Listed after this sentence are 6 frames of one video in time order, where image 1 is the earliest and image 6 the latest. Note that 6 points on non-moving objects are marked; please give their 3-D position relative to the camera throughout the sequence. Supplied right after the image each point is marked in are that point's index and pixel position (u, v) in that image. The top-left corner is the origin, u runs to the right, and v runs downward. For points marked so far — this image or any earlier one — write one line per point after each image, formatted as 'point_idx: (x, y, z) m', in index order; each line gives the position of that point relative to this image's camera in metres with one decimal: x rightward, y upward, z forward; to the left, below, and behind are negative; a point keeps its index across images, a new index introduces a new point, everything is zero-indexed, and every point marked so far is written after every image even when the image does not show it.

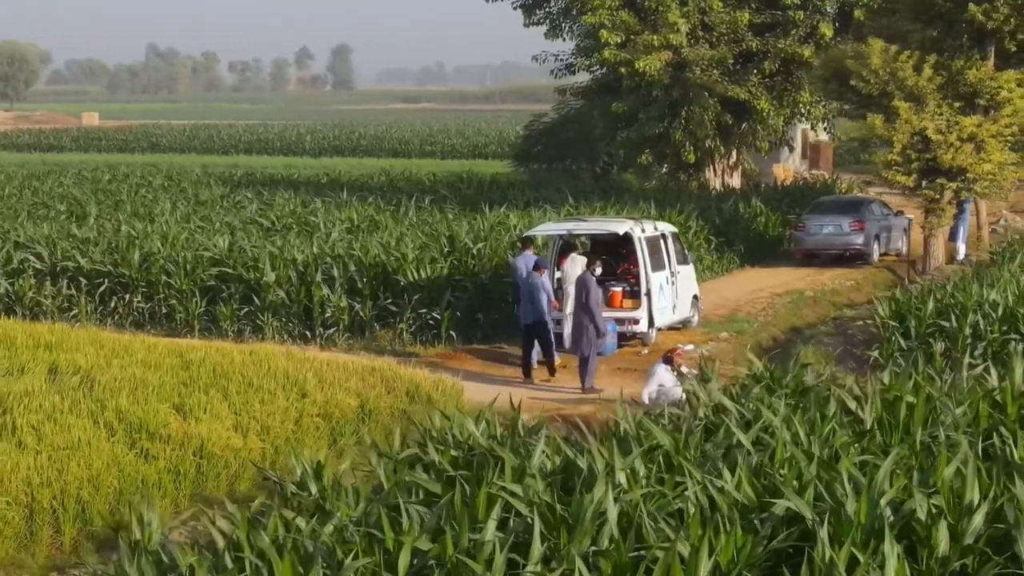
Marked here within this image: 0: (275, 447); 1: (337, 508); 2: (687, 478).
0: (-1.6, -1.1, +8.6) m
1: (-0.6, -0.8, +4.9) m
2: (+0.7, -0.7, +4.6) m
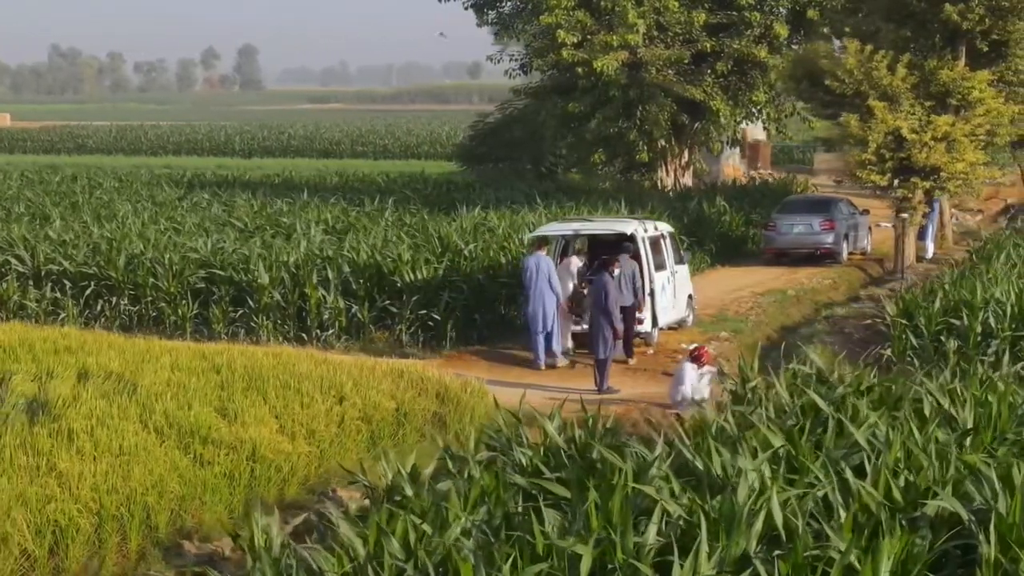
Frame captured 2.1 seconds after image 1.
0: (-1.3, -1.1, +8.5) m
1: (-0.2, -0.8, +4.8) m
2: (+1.1, -0.7, +4.6) m
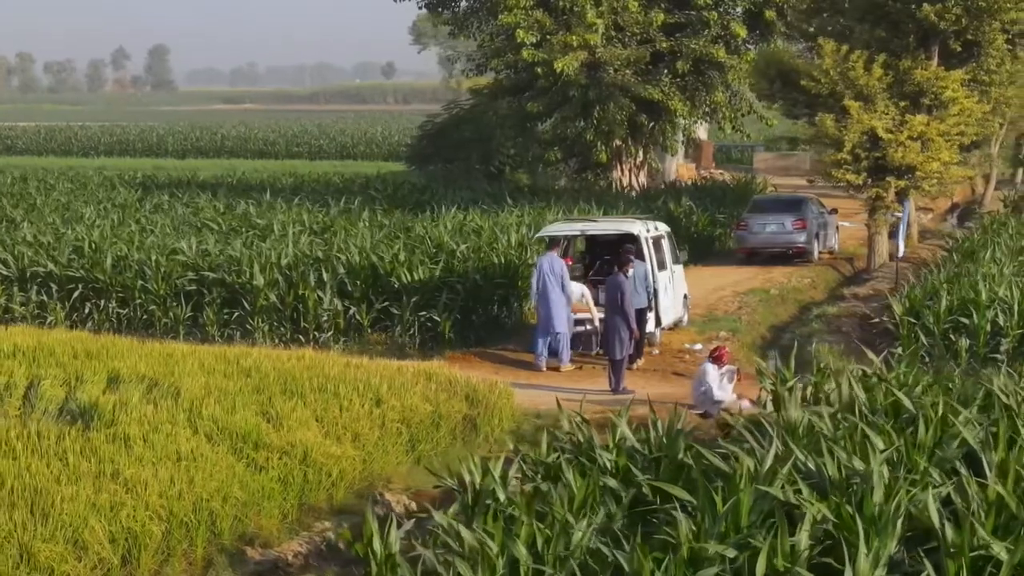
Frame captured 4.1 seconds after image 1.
0: (-1.0, -1.1, +8.4) m
1: (+0.2, -0.9, +4.8) m
2: (+1.5, -0.7, +4.6) m
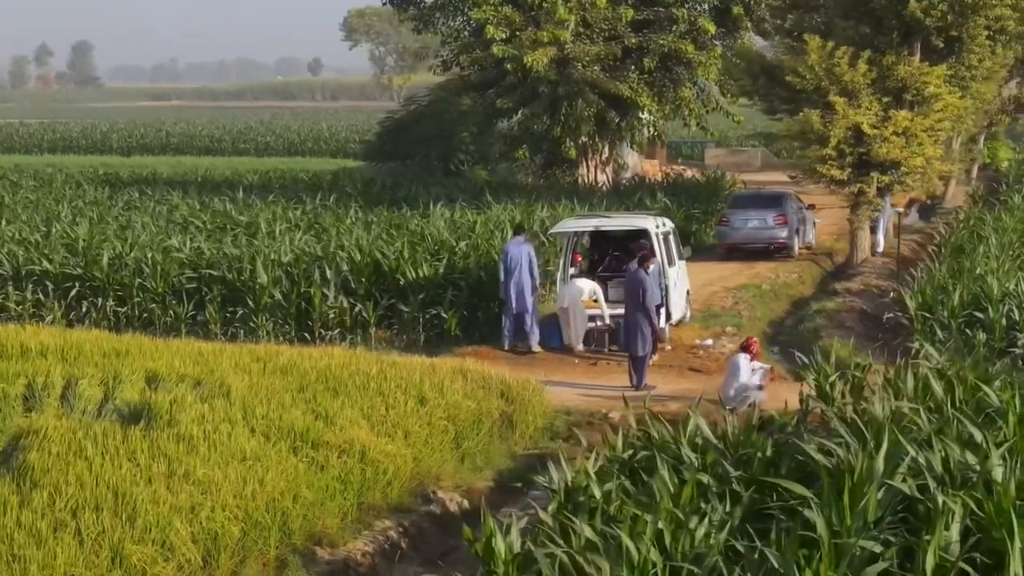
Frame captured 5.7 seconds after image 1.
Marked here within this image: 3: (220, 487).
0: (-0.6, -1.1, +8.3) m
1: (+0.7, -0.8, +4.8) m
2: (+1.9, -0.7, +4.6) m
3: (-1.5, -1.0, +6.5) m
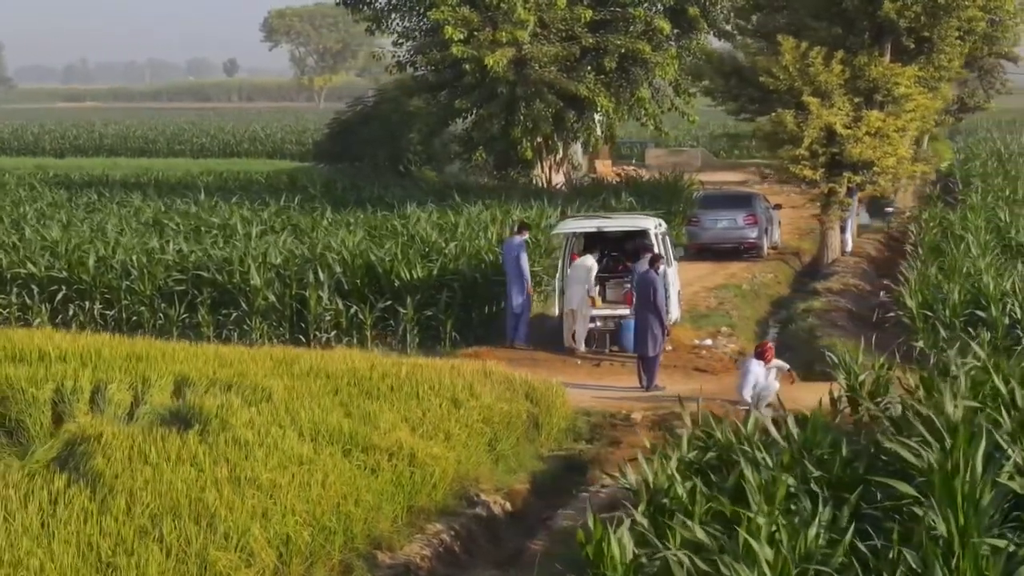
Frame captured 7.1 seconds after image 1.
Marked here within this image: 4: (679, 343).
0: (-0.3, -1.1, +8.3) m
1: (+1.0, -0.8, +4.8) m
2: (+2.3, -0.7, +4.6) m
3: (-1.1, -1.0, +6.5) m
4: (+2.4, -0.8, +17.7) m
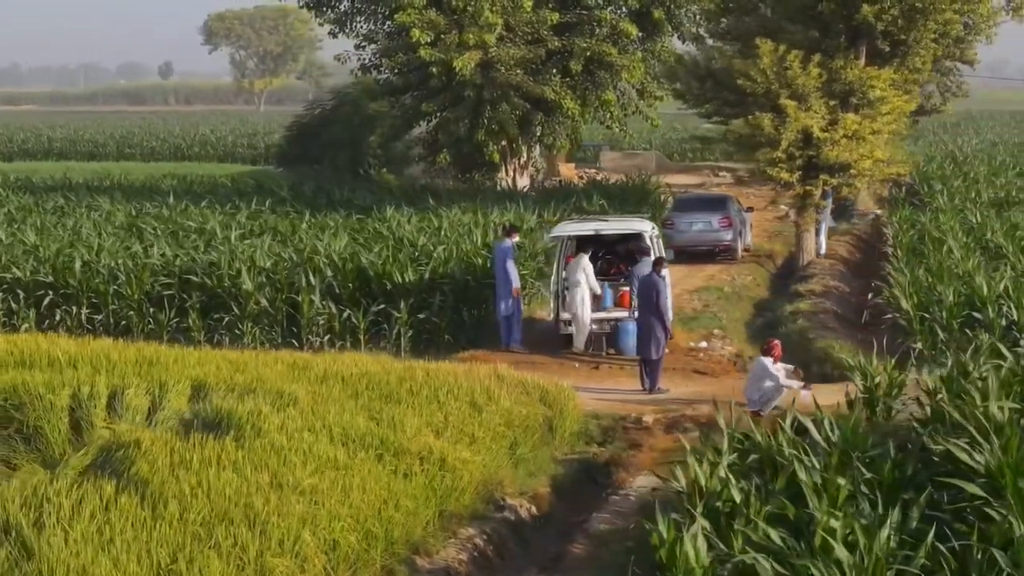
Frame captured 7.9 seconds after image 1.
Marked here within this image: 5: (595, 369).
0: (-0.2, -1.1, +8.3) m
1: (+1.3, -0.9, +4.8) m
2: (+2.6, -0.7, +4.7) m
3: (-0.9, -1.0, +6.4) m
4: (+2.4, -0.8, +17.8) m
5: (+1.0, -0.9, +14.7) m
